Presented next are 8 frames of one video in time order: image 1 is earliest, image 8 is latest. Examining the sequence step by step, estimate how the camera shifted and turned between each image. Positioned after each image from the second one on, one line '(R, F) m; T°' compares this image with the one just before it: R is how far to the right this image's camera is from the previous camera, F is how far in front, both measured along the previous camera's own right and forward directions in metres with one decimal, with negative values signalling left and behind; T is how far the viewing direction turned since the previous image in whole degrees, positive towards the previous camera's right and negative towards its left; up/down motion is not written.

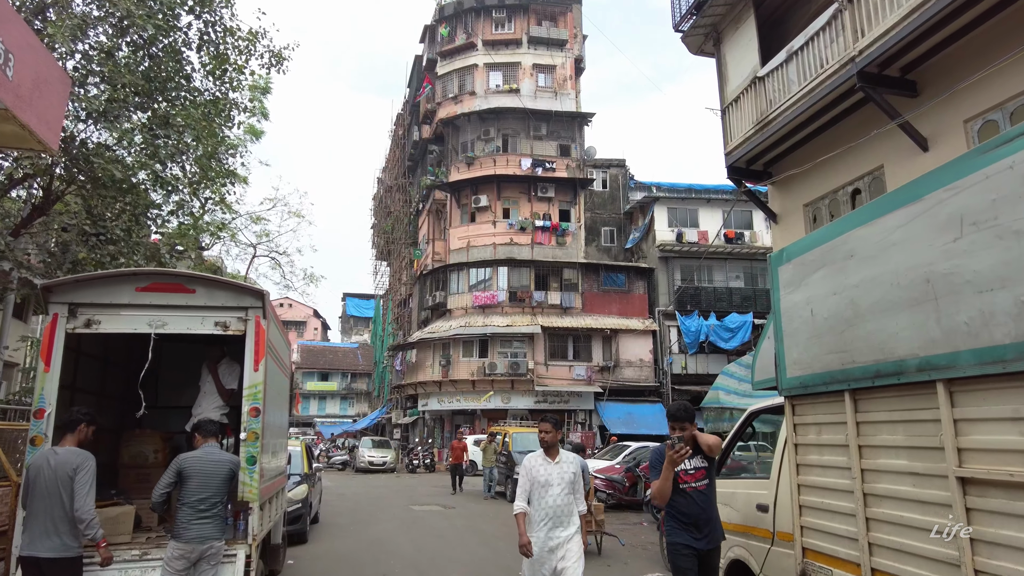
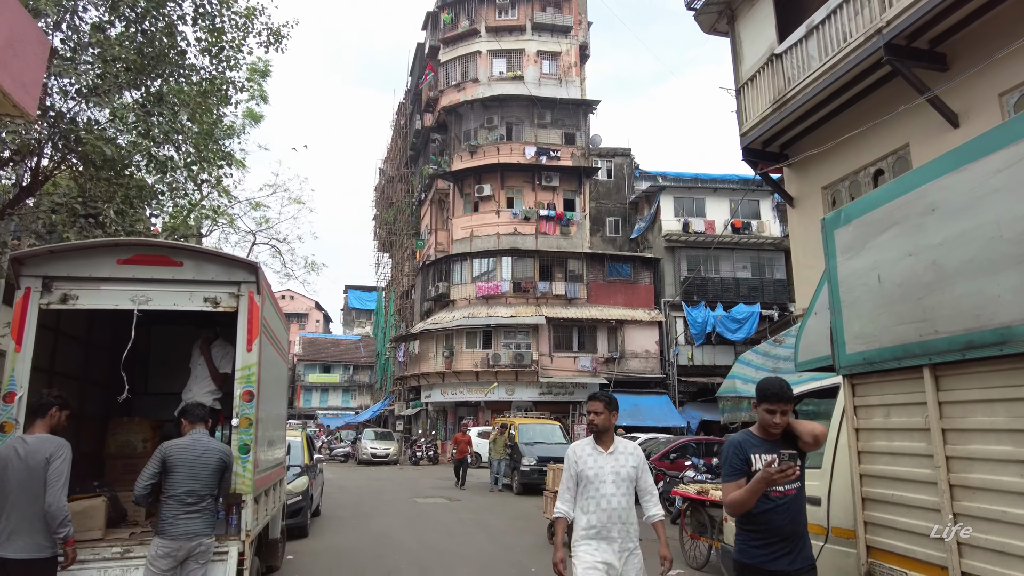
(-0.1, +0.4) m; 0°
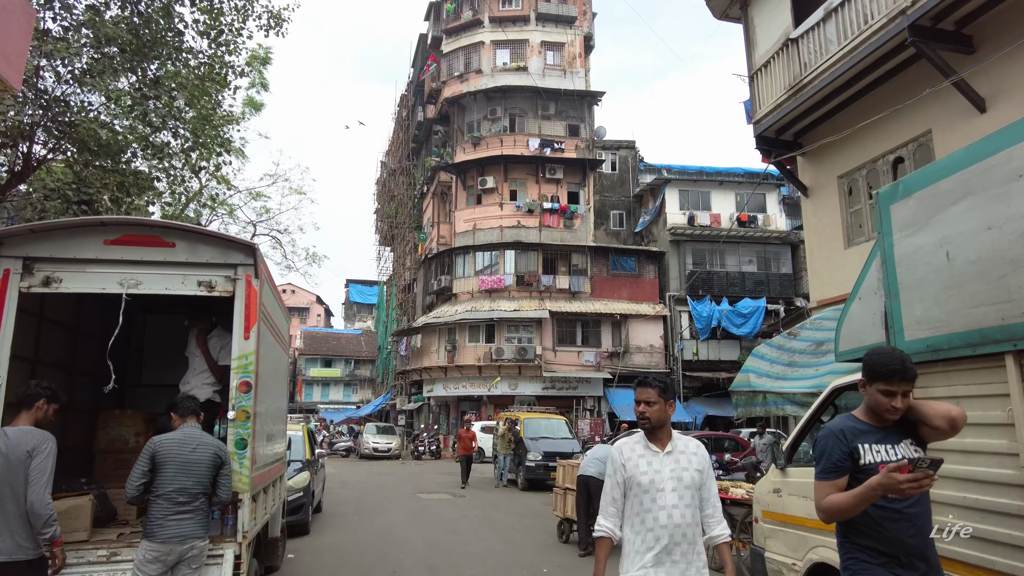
(-0.1, +0.3) m; 0°
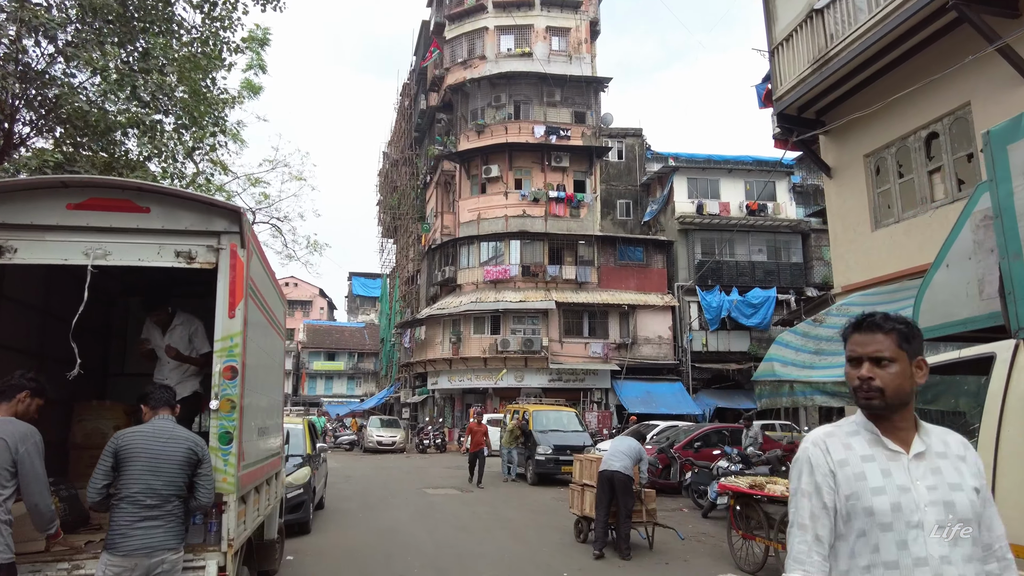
(-0.1, +0.5) m; 0°
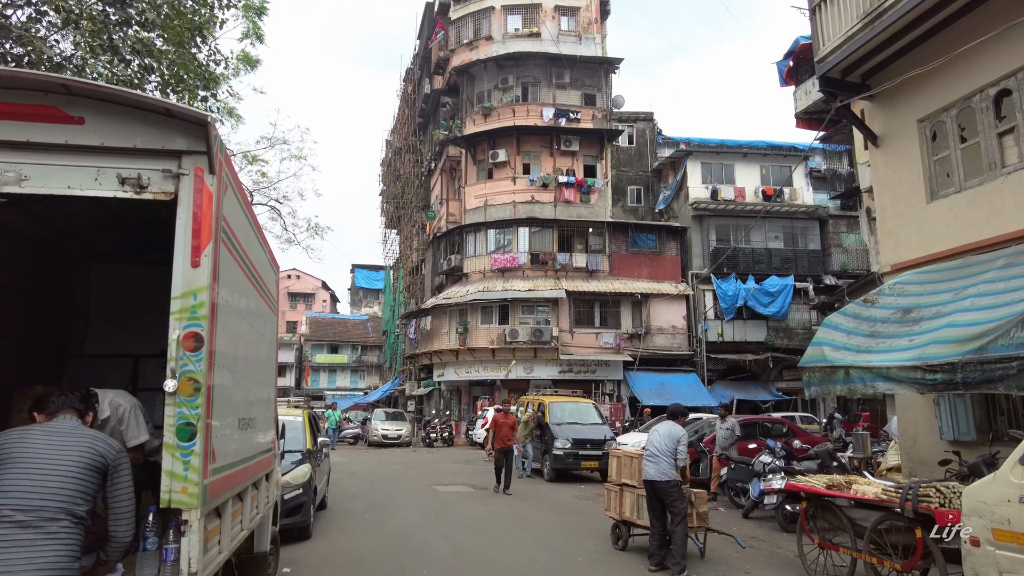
(-0.3, +1.0) m; 0°
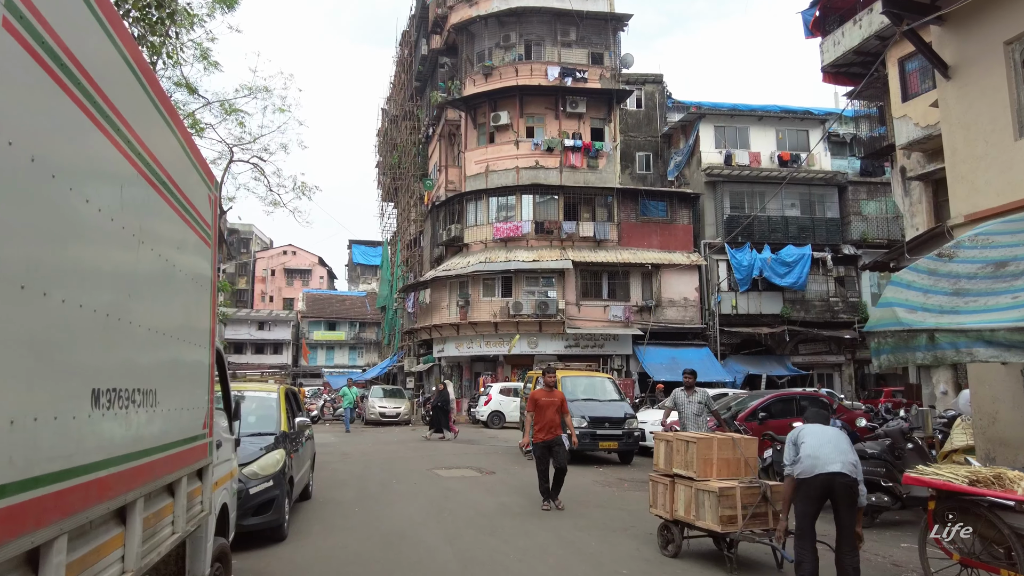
(-0.2, +1.4) m; 0°
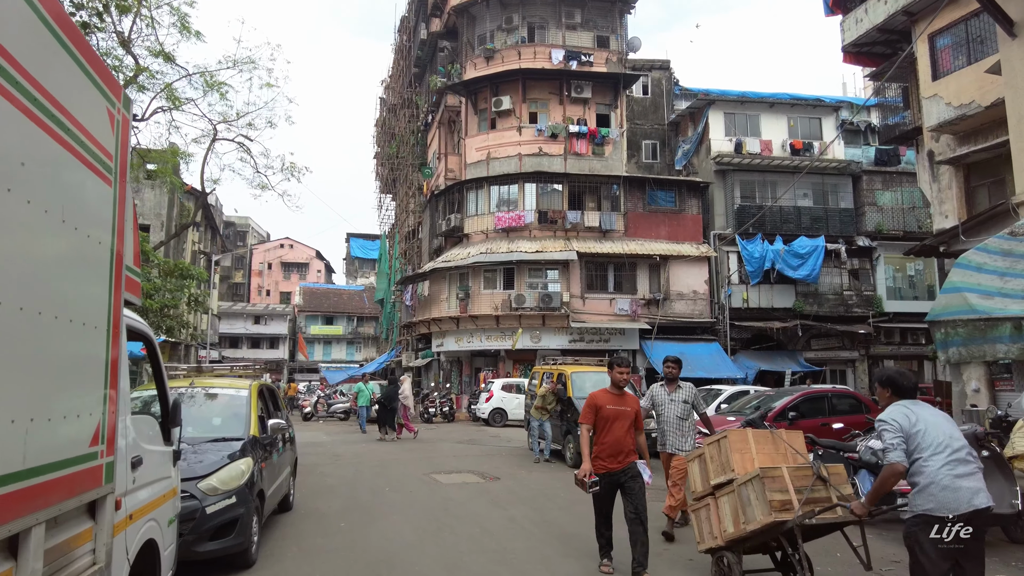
(-0.1, +1.0) m; 0°
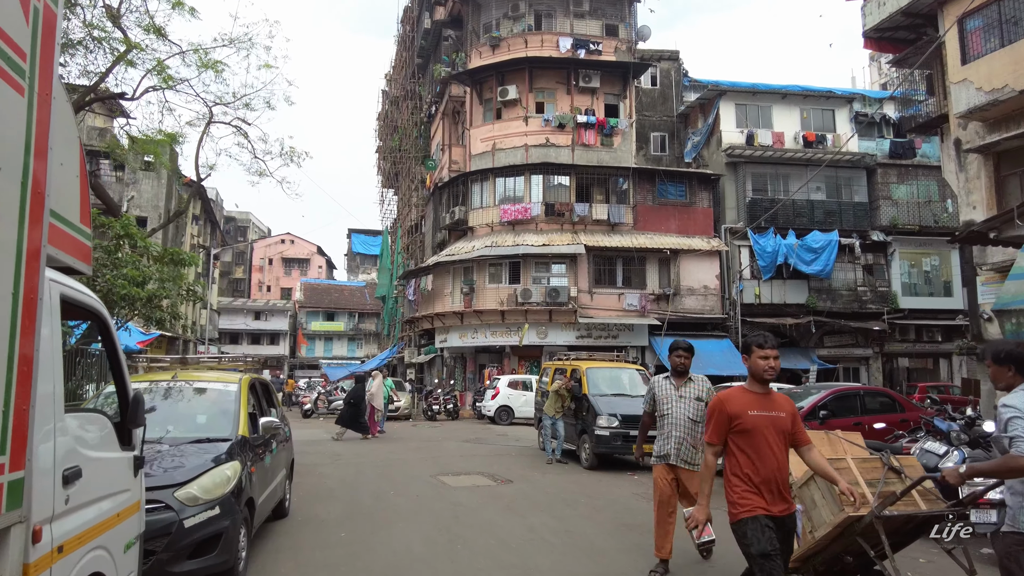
(-0.2, +0.7) m; 0°
